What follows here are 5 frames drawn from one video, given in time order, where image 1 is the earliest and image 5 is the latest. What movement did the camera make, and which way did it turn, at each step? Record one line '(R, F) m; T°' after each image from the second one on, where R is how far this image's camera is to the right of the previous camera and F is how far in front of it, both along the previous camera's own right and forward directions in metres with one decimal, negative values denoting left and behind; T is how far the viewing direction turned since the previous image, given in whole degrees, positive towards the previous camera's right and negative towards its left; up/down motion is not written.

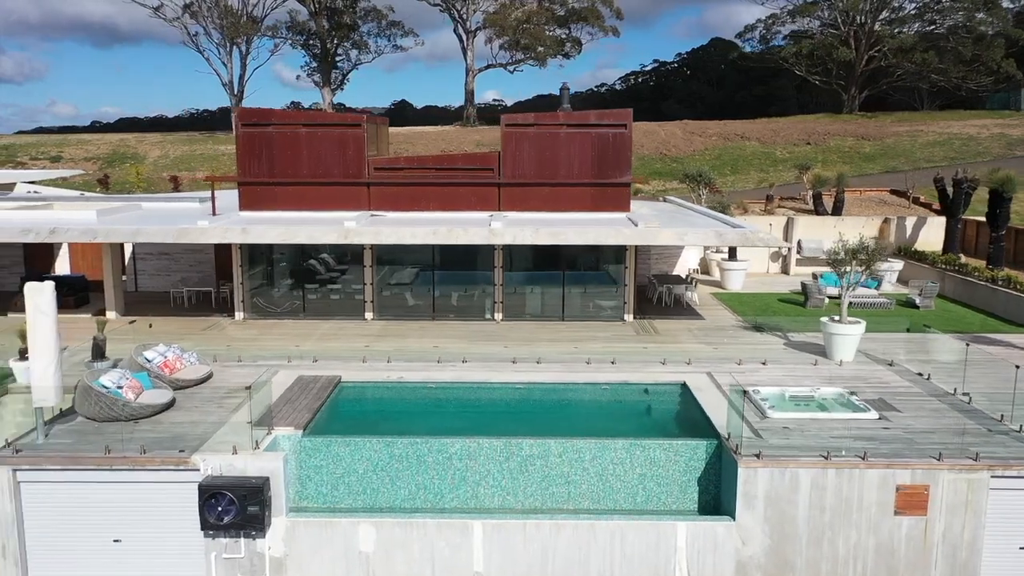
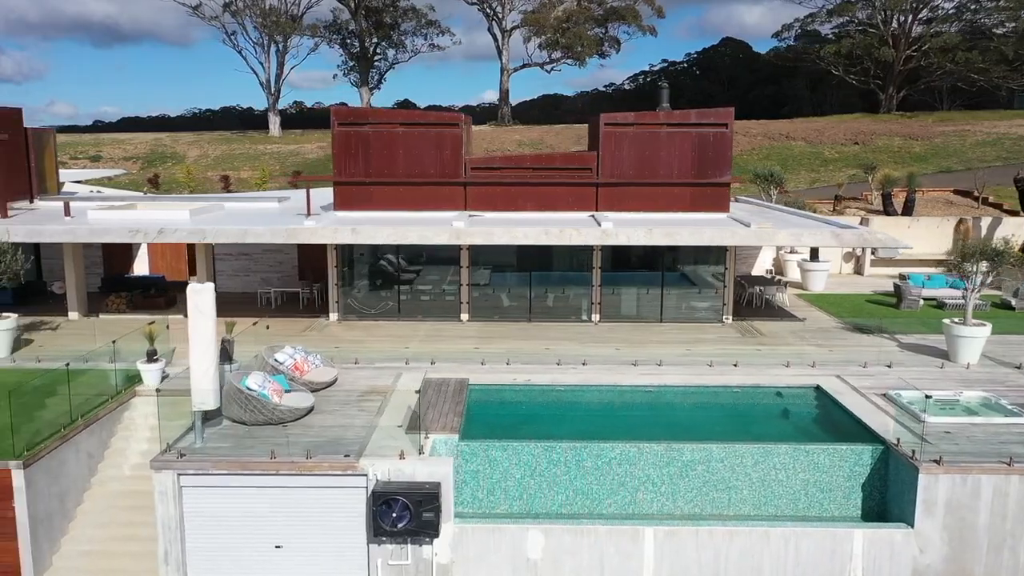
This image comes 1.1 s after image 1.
(-2.3, +0.2) m; 0°
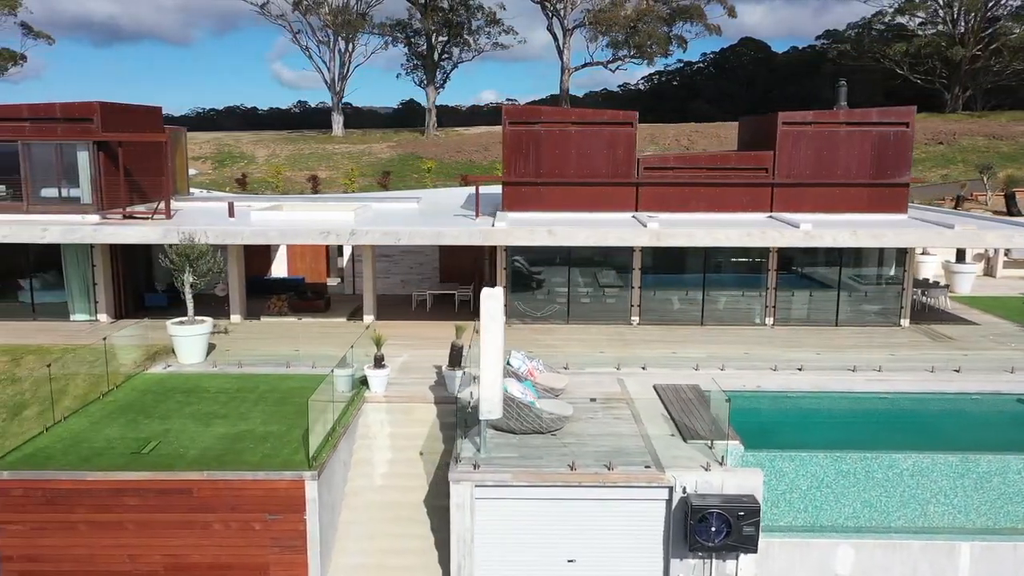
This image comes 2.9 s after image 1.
(-4.0, +0.4) m; 0°
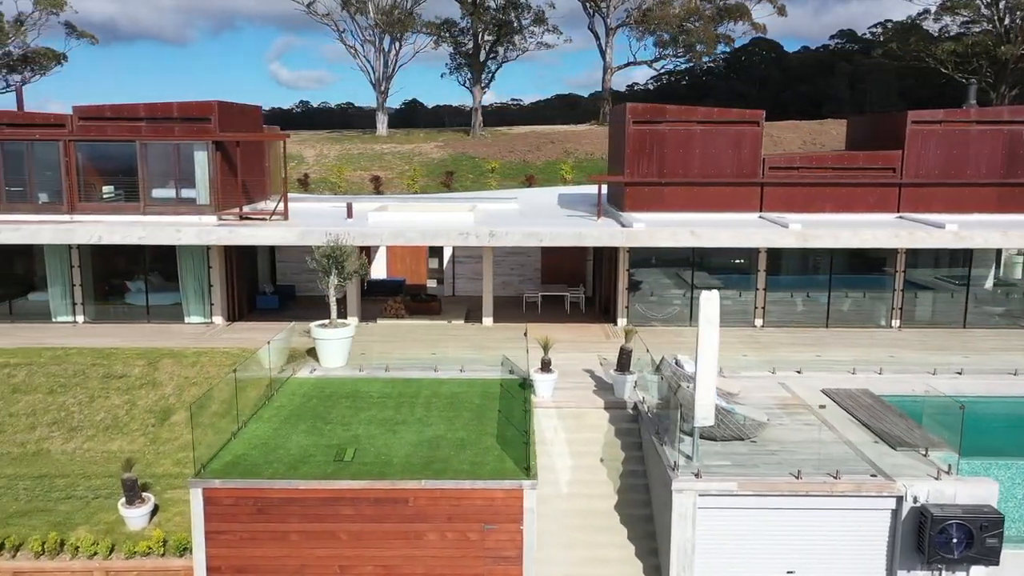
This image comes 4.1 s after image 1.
(-2.8, +0.3) m; 0°
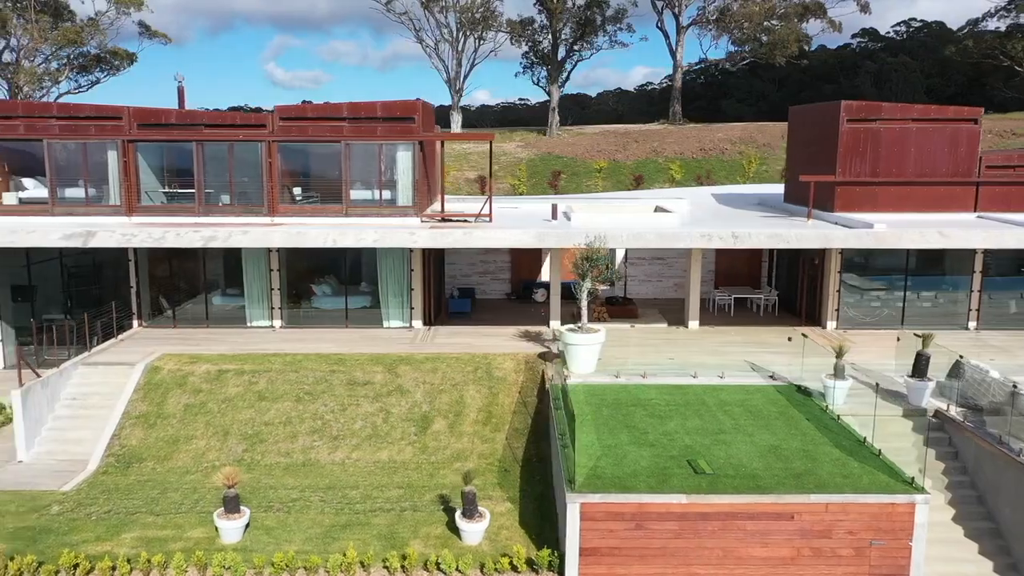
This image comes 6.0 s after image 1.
(-4.7, +0.4) m; 0°
